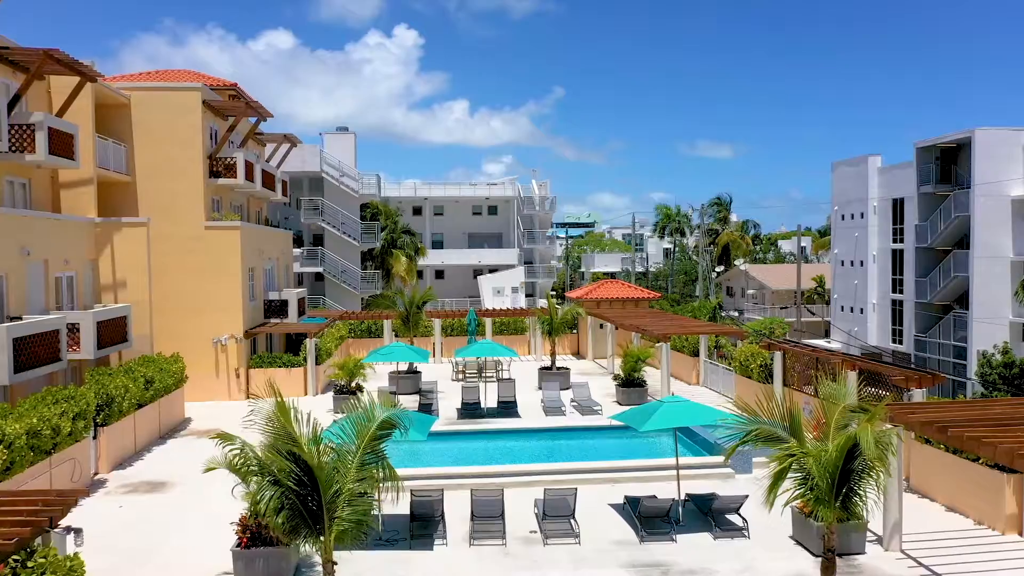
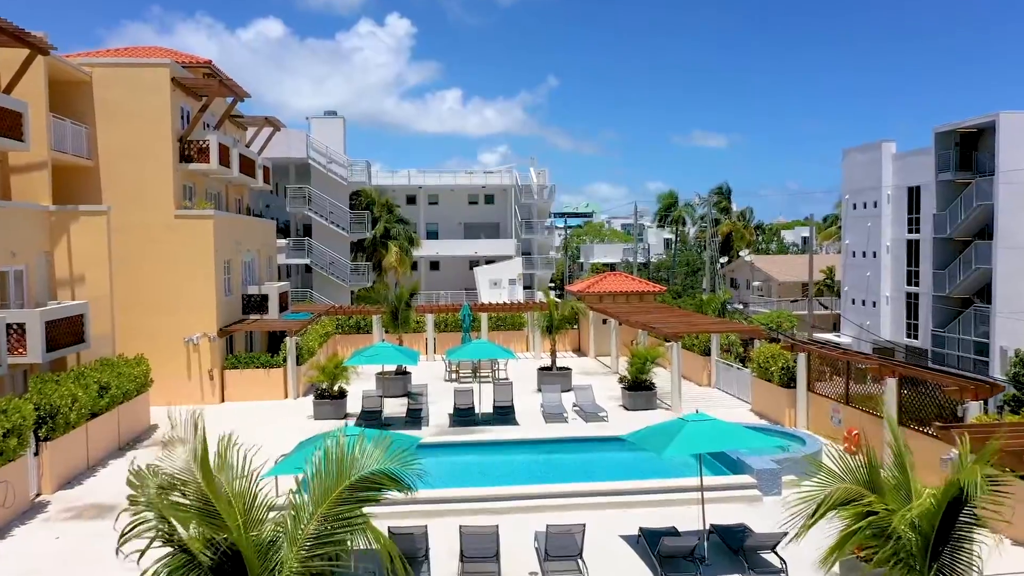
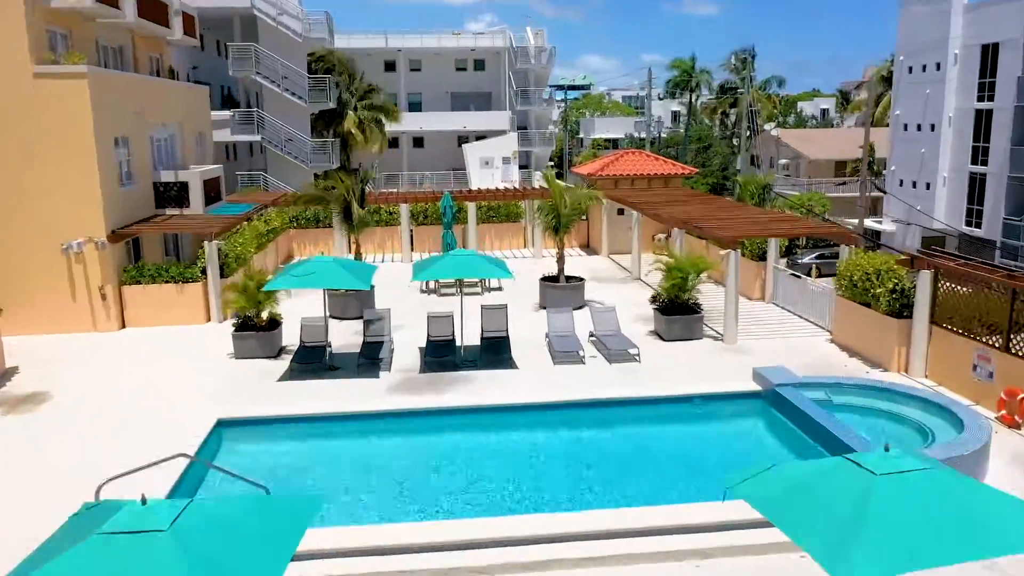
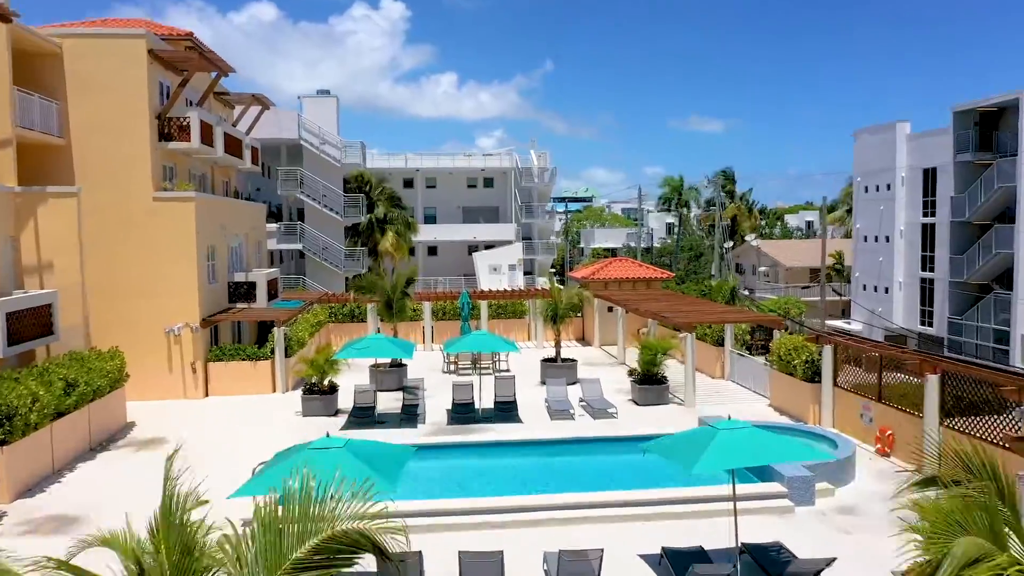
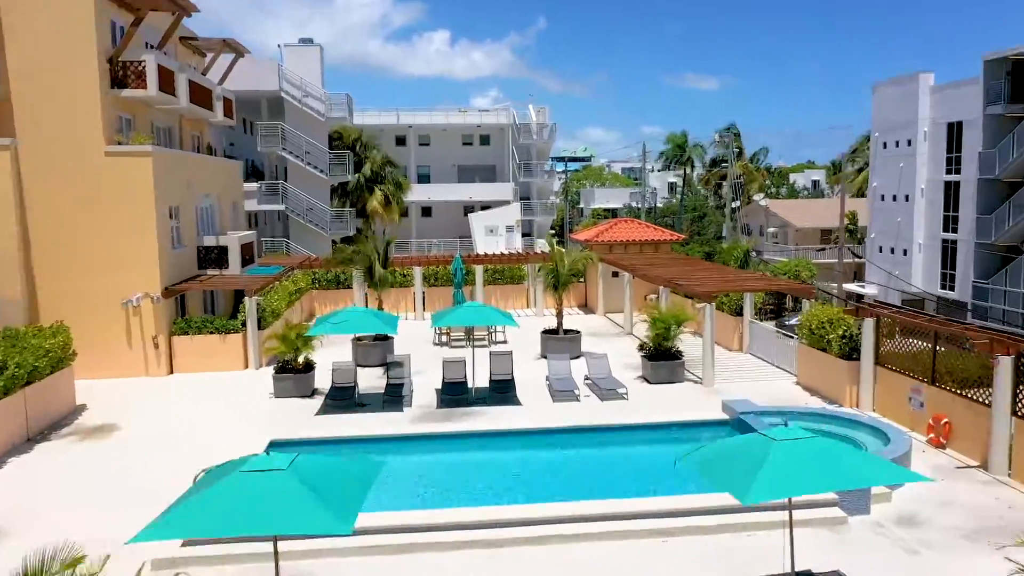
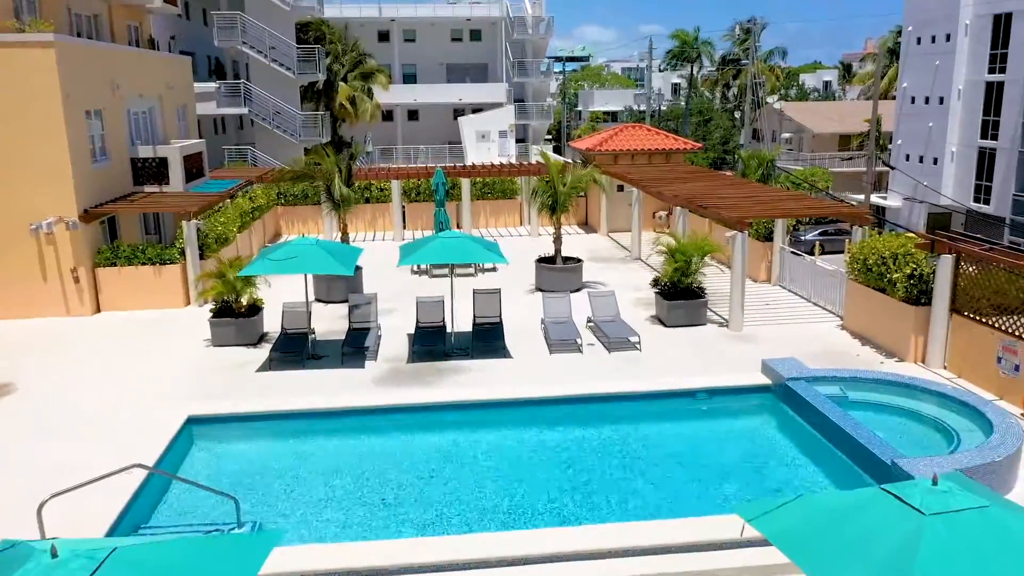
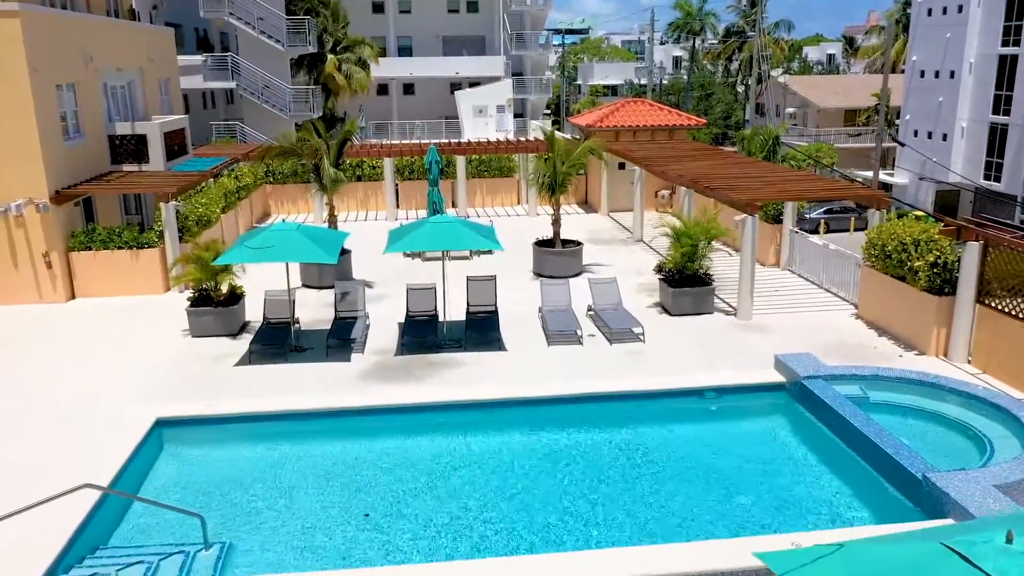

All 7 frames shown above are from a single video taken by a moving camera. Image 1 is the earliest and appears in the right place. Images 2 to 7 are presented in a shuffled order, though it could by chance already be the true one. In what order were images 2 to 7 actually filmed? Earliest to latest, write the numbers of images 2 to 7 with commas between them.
2, 4, 5, 3, 6, 7
